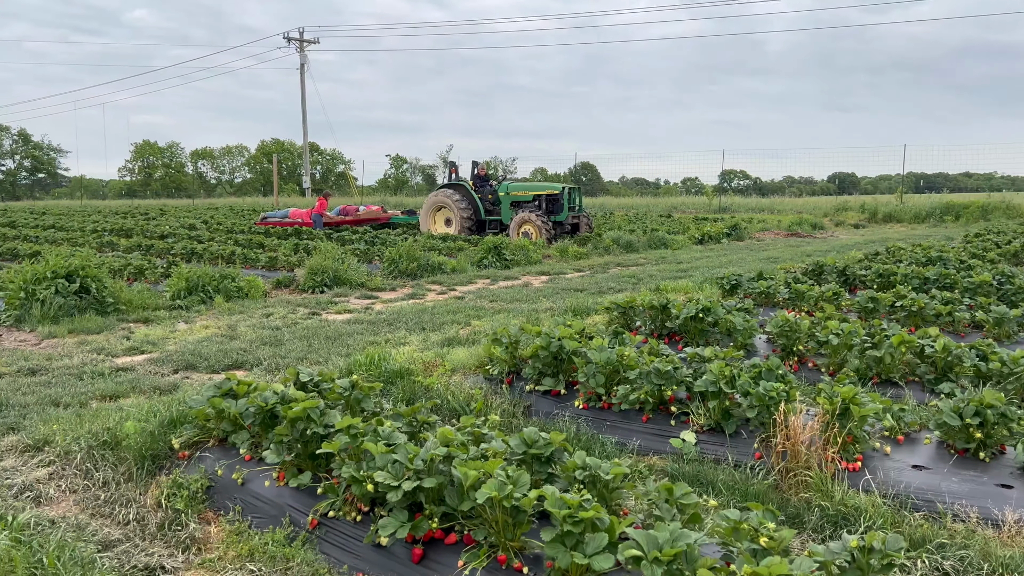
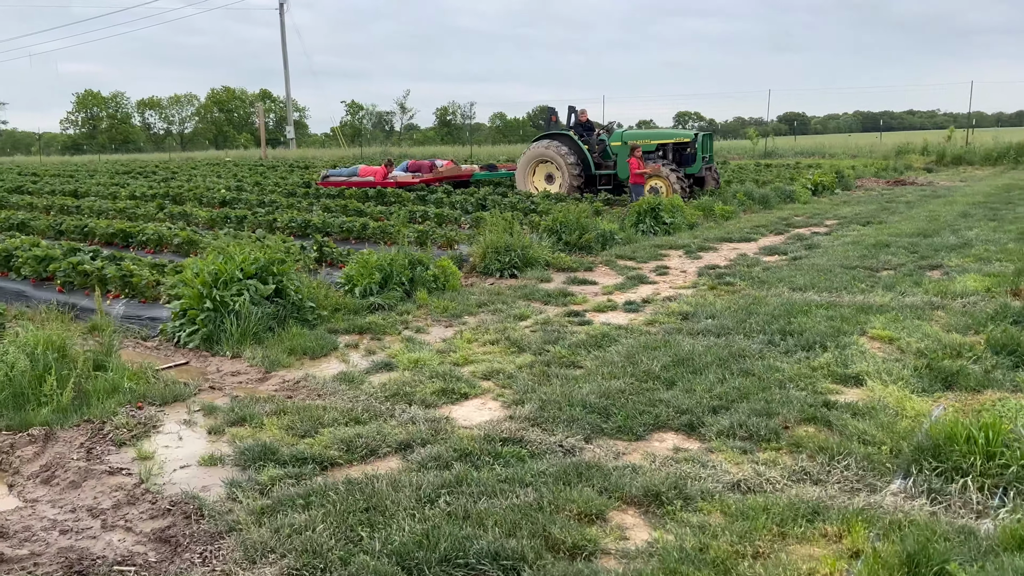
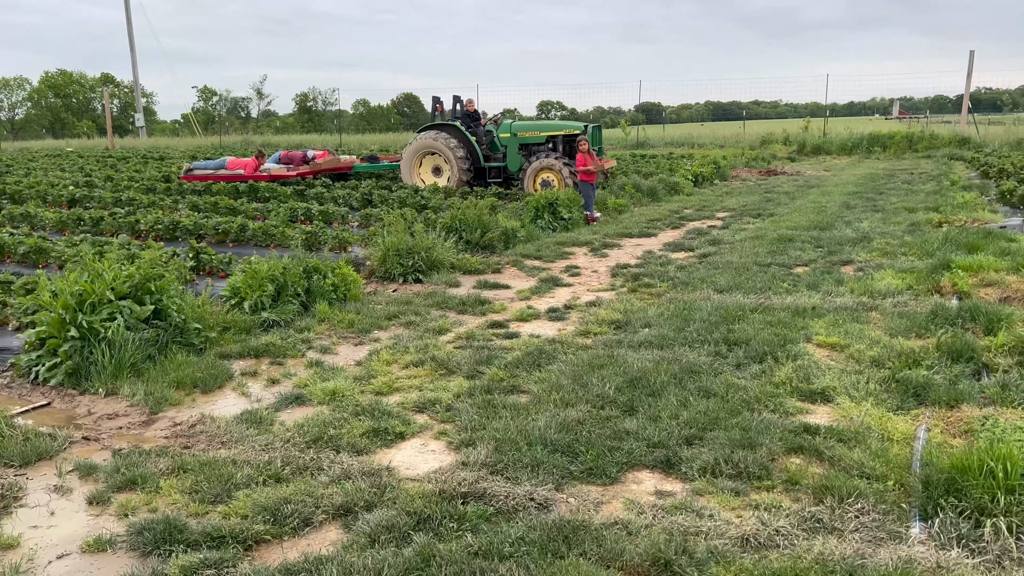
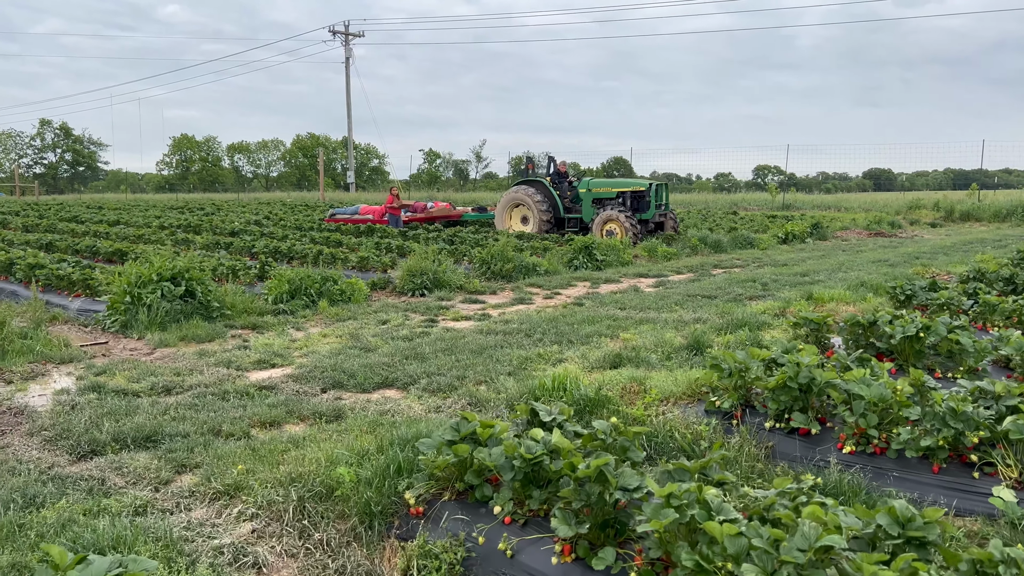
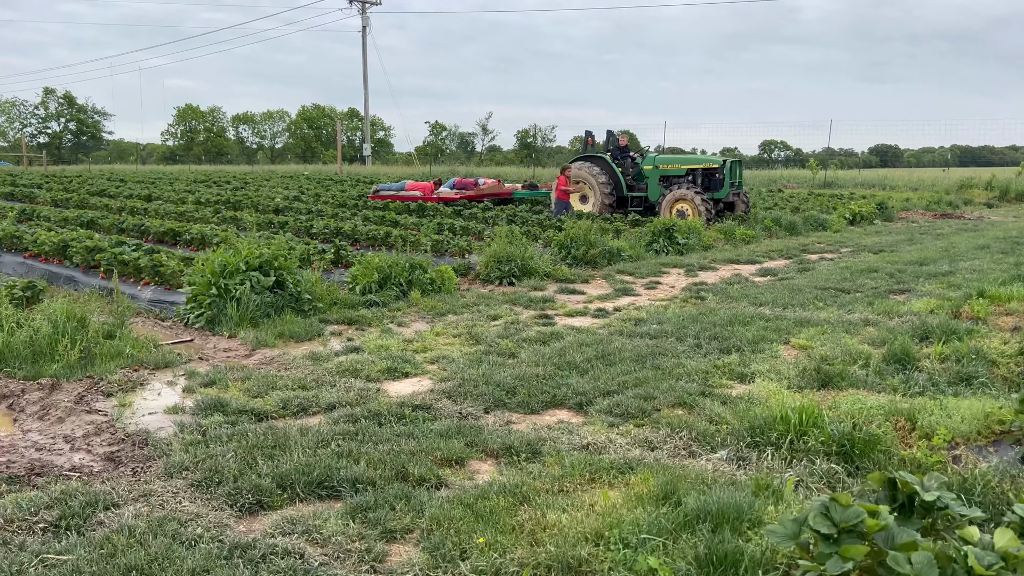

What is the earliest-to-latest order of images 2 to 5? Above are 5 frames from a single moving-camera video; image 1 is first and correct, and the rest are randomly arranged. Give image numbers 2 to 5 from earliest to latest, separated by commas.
4, 5, 2, 3
